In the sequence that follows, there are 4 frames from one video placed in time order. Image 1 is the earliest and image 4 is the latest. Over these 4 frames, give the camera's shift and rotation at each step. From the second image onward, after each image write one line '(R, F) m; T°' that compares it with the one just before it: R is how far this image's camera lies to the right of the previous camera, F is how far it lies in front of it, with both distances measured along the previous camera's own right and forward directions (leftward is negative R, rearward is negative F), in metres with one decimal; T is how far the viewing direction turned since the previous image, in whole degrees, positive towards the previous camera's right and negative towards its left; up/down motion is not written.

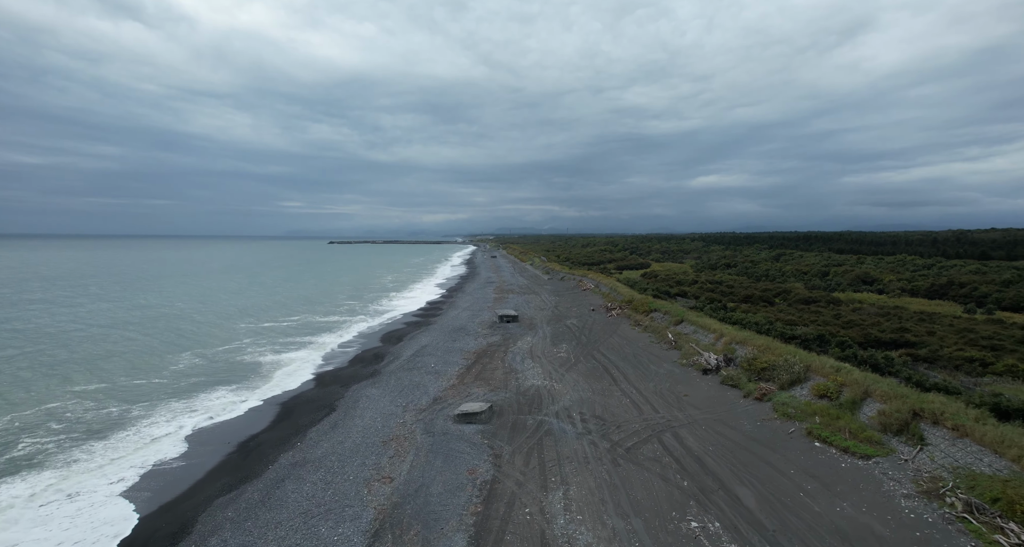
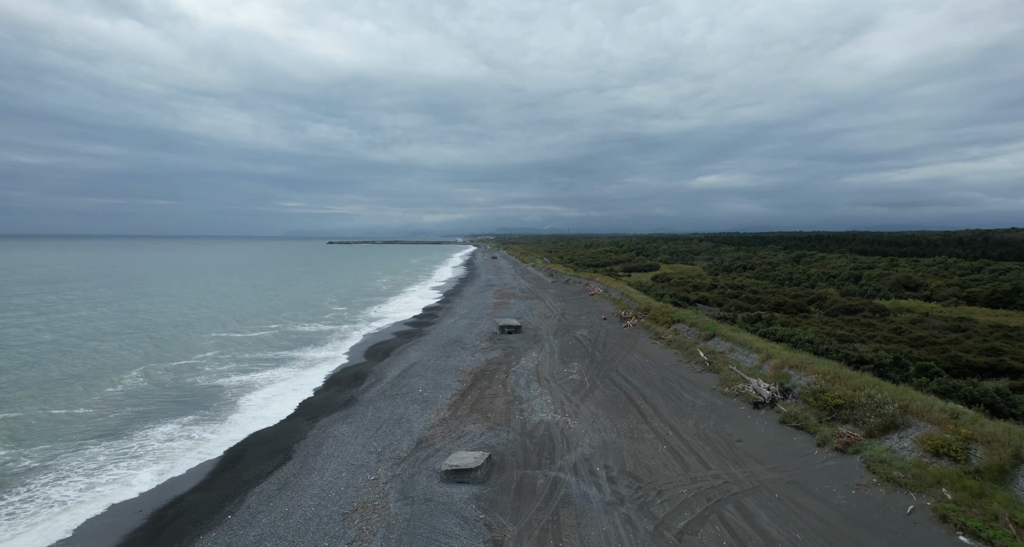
(-0.1, +2.9) m; 0°
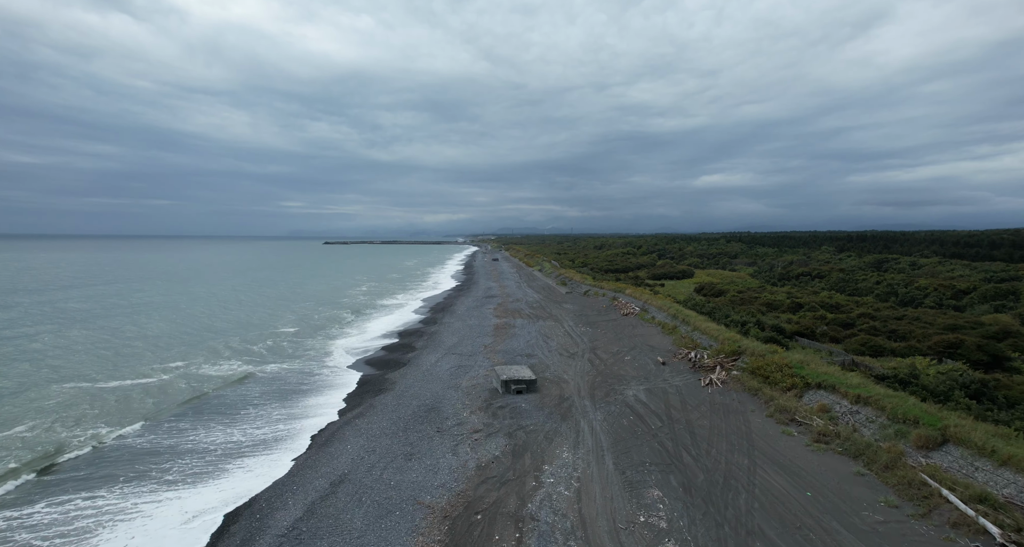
(-0.3, +9.0) m; 0°
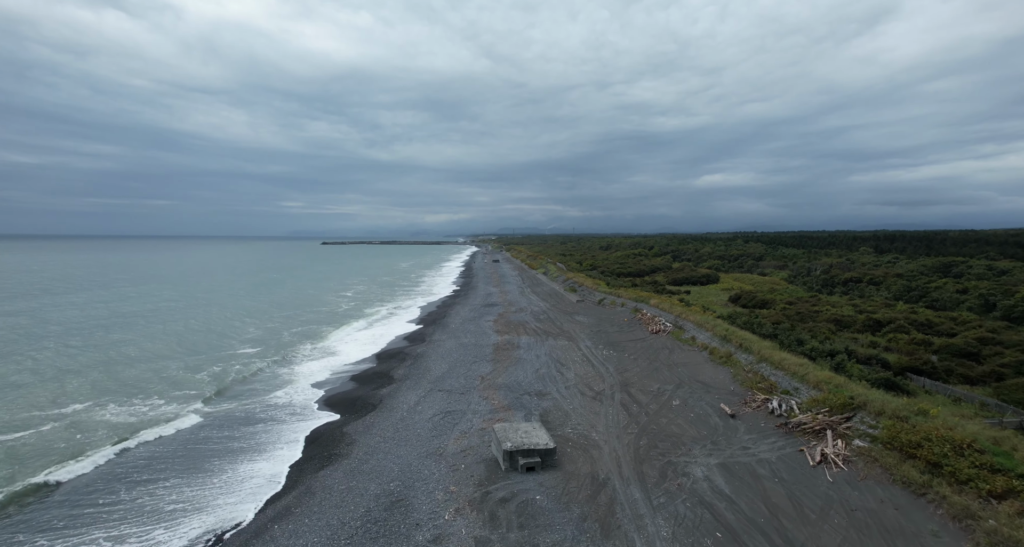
(-0.1, +5.0) m; 0°
